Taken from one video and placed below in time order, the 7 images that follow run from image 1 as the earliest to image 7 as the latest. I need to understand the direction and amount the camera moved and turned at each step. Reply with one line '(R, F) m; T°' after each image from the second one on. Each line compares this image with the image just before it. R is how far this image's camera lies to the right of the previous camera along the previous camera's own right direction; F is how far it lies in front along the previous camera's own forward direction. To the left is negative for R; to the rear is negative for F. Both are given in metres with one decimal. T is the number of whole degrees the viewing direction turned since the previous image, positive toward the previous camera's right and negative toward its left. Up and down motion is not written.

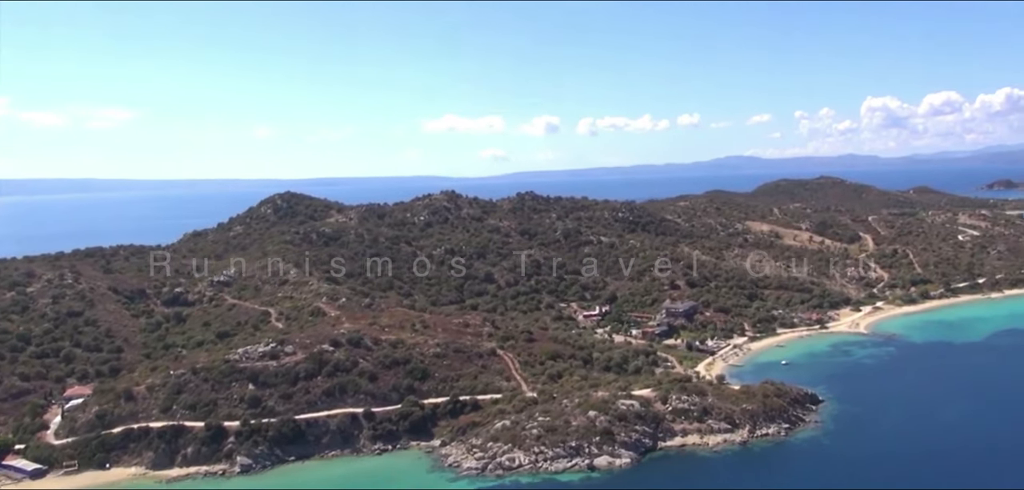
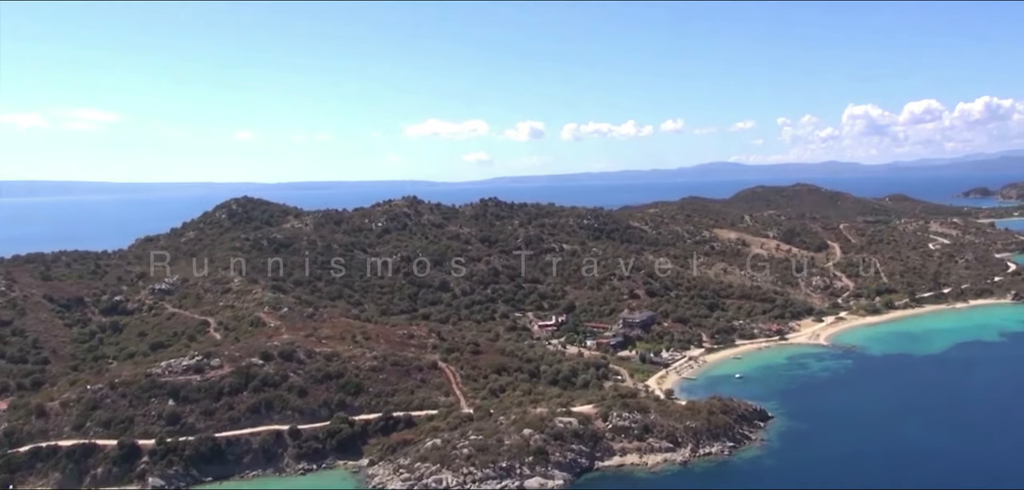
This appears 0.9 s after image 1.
(+3.3, +2.4) m; +1°
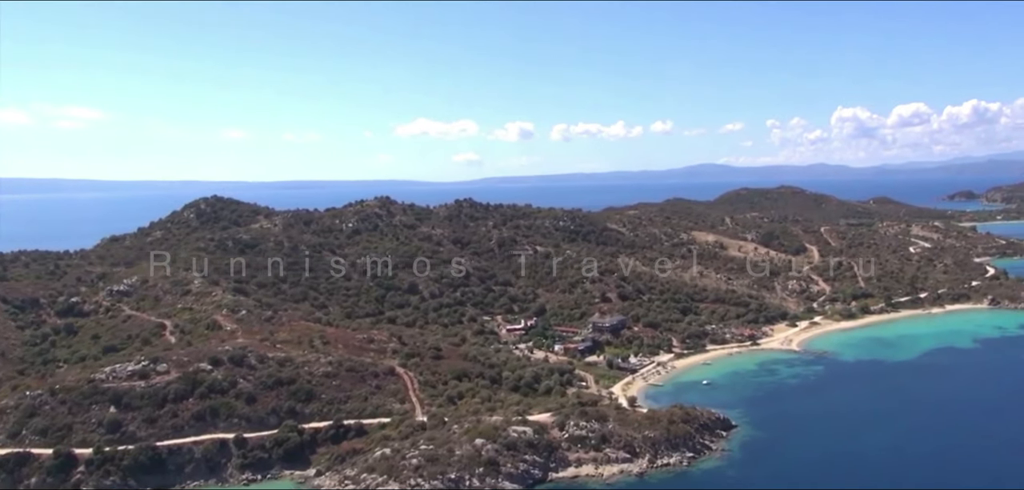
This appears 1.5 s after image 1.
(+2.3, +1.6) m; +1°
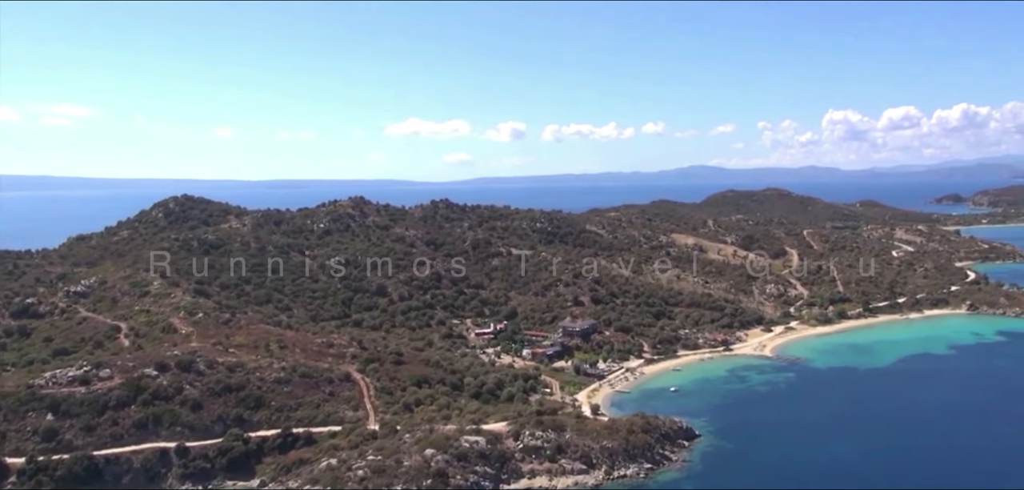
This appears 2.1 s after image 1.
(+2.3, +1.8) m; +1°
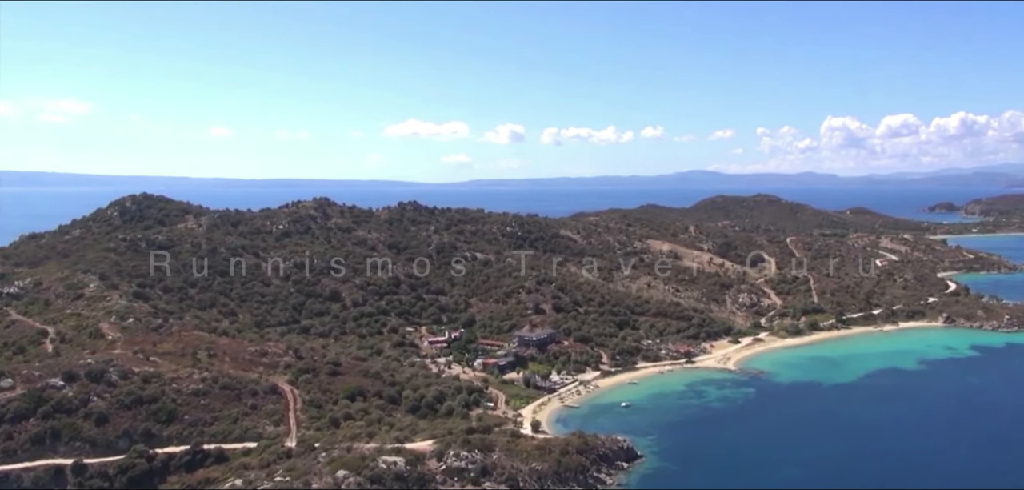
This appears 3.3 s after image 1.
(+4.2, +3.4) m; 0°
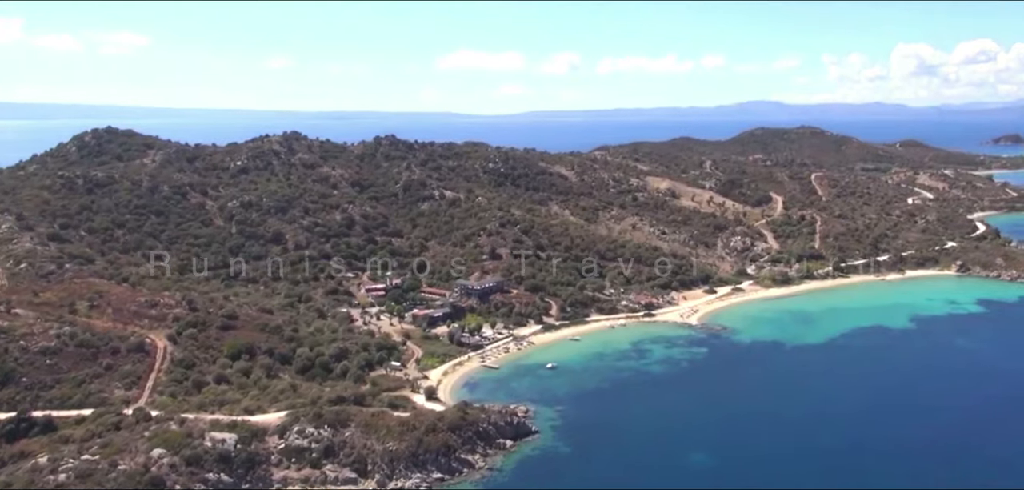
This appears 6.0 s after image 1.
(+10.3, +8.0) m; -4°
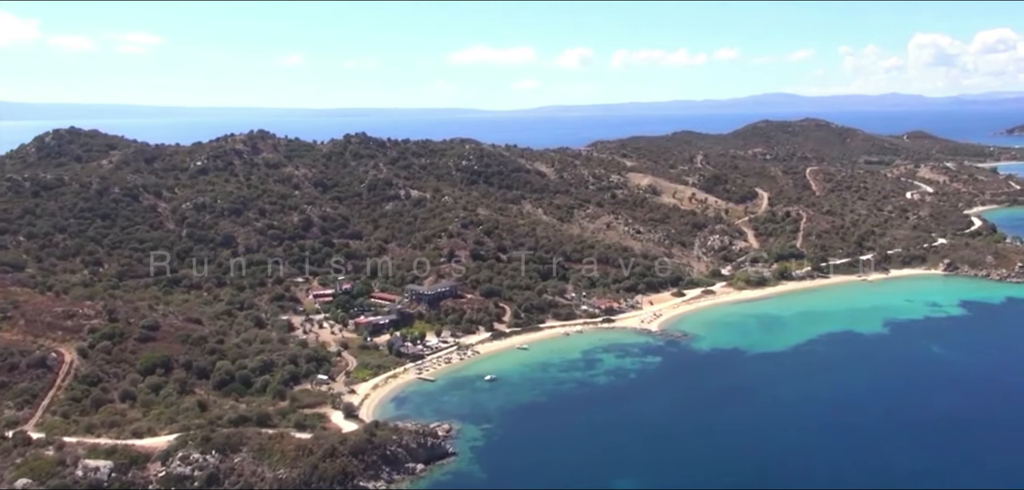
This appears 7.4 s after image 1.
(+5.4, +3.7) m; -1°
